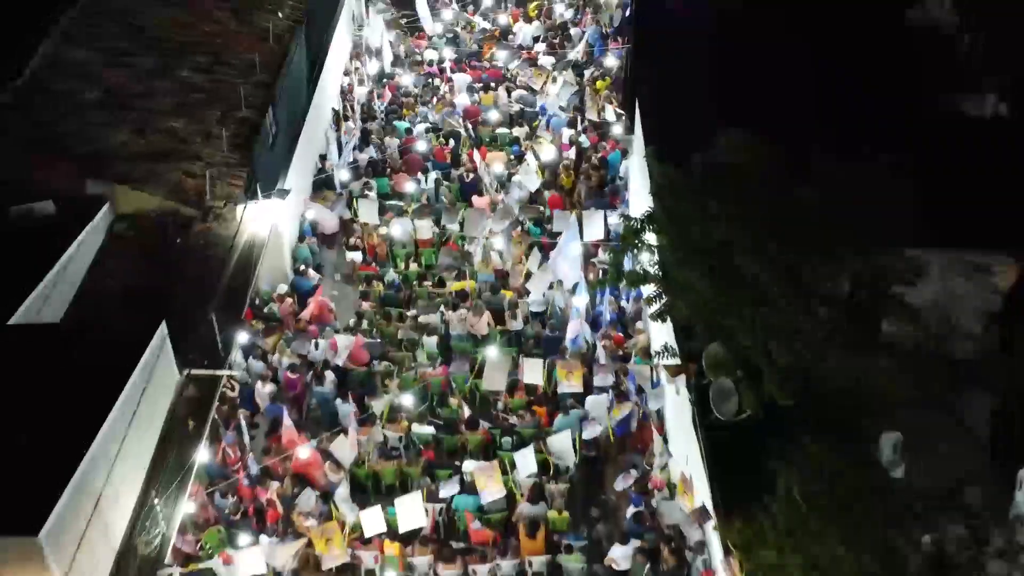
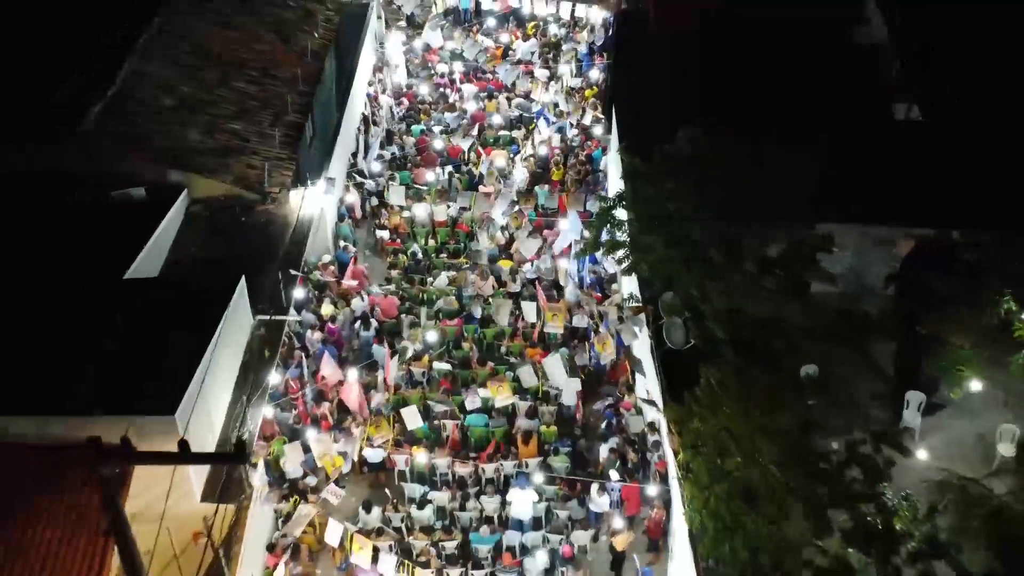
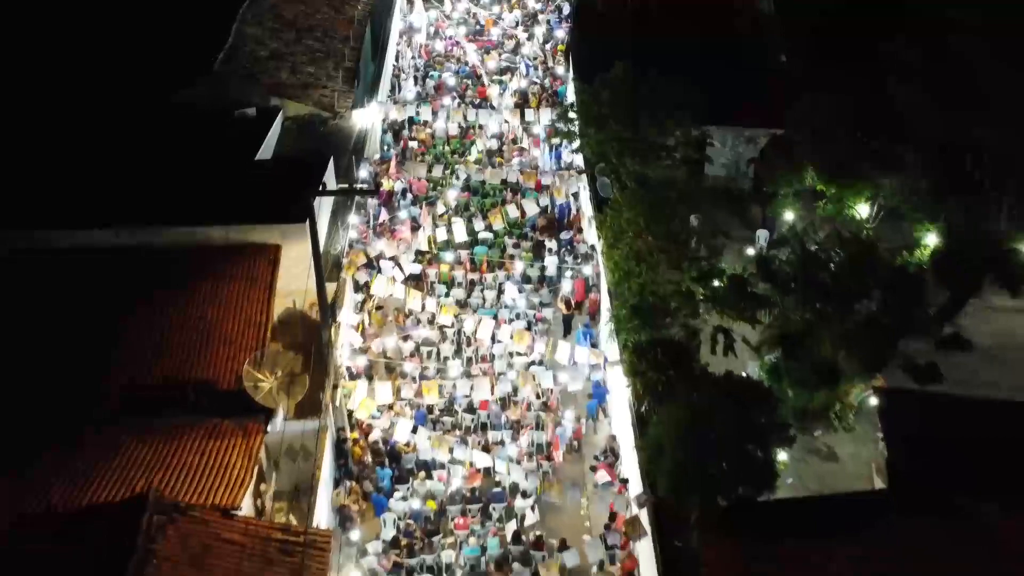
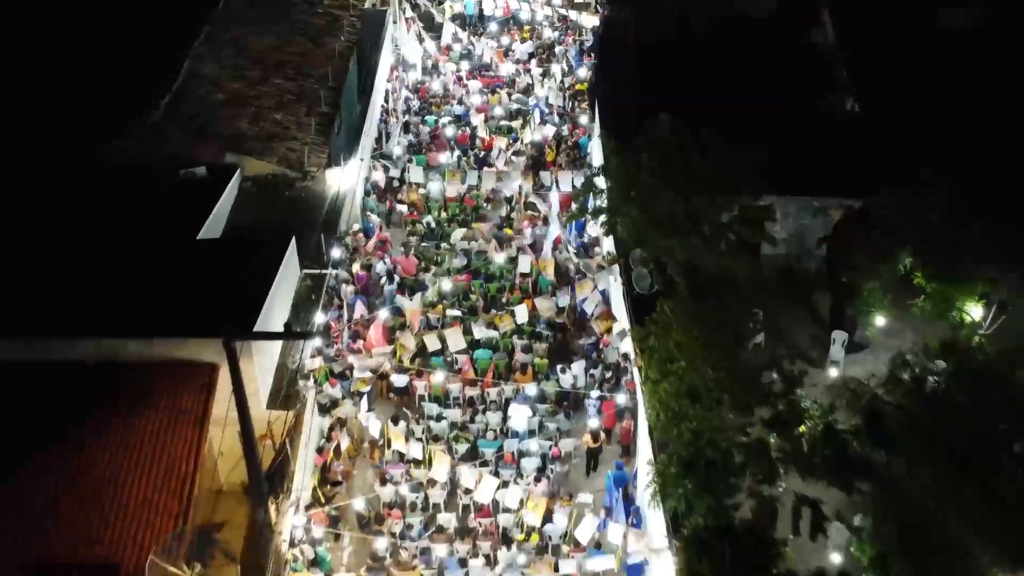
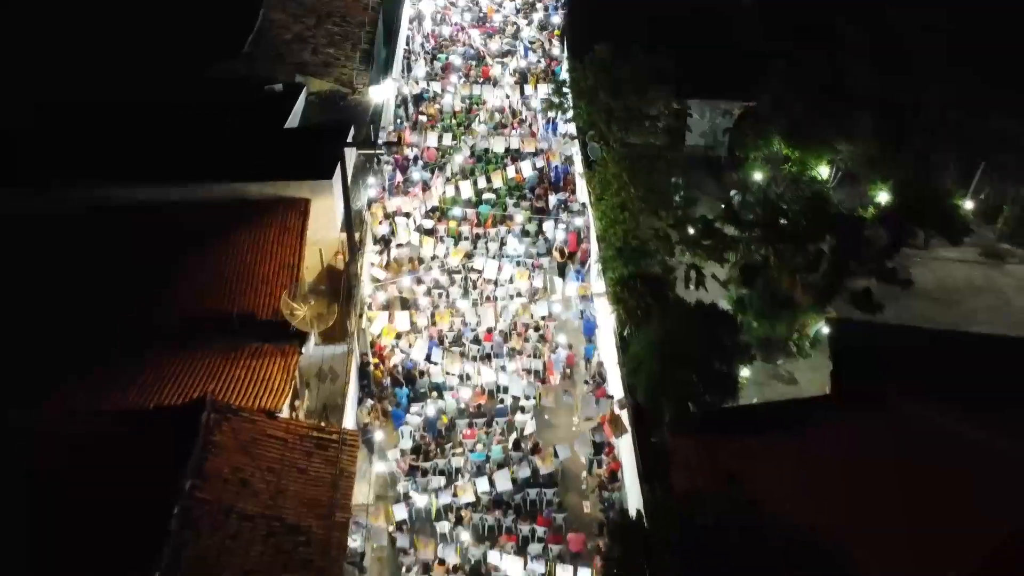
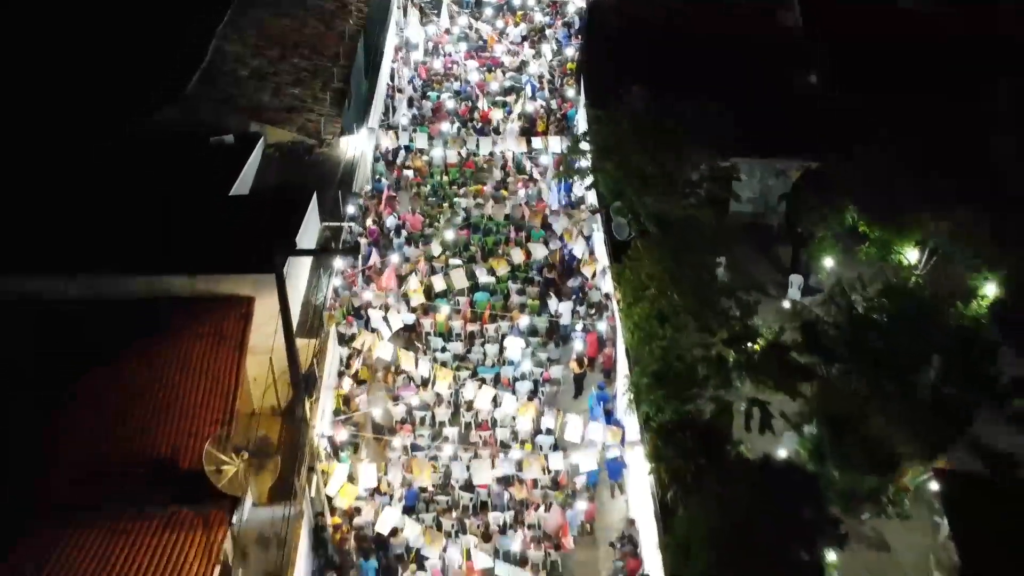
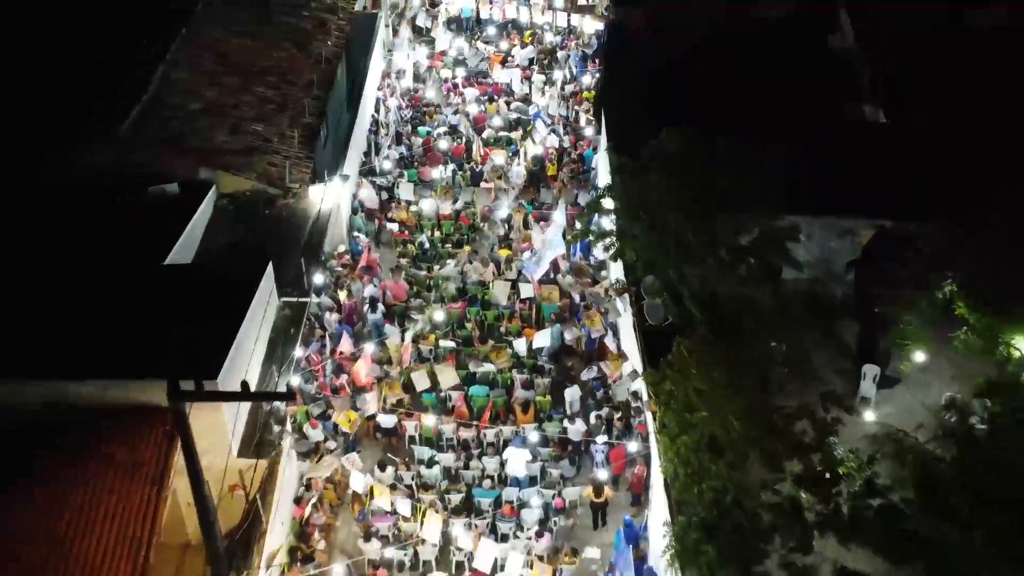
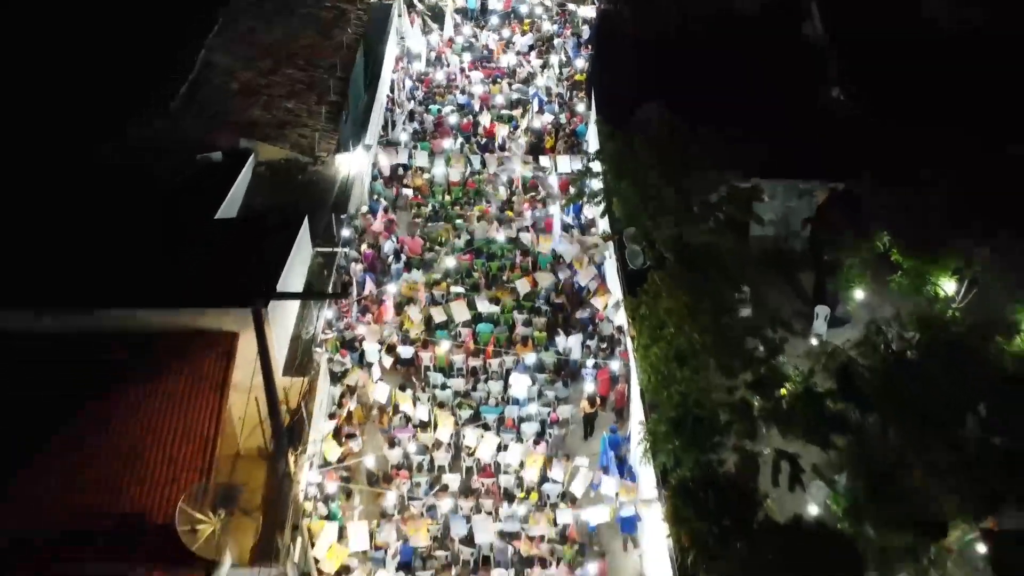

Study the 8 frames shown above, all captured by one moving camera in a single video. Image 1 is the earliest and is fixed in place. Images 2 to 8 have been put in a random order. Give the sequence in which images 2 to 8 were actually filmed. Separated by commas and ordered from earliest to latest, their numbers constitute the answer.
2, 7, 4, 8, 6, 3, 5
